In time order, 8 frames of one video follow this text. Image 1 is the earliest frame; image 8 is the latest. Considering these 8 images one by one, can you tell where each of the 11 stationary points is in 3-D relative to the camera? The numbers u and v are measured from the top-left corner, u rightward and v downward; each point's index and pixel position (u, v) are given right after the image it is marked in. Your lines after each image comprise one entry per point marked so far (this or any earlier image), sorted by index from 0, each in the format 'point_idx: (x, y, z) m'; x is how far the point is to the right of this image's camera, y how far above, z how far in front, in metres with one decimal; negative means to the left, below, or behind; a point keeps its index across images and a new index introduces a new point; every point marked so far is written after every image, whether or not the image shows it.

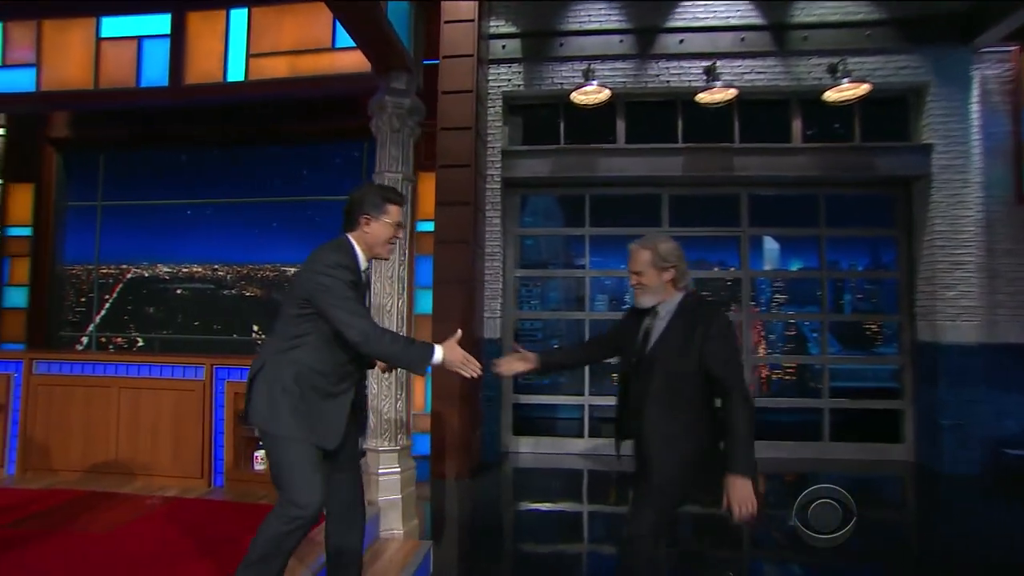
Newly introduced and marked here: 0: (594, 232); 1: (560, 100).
0: (+0.9, +0.6, +5.3) m
1: (+0.5, +1.8, +4.9) m
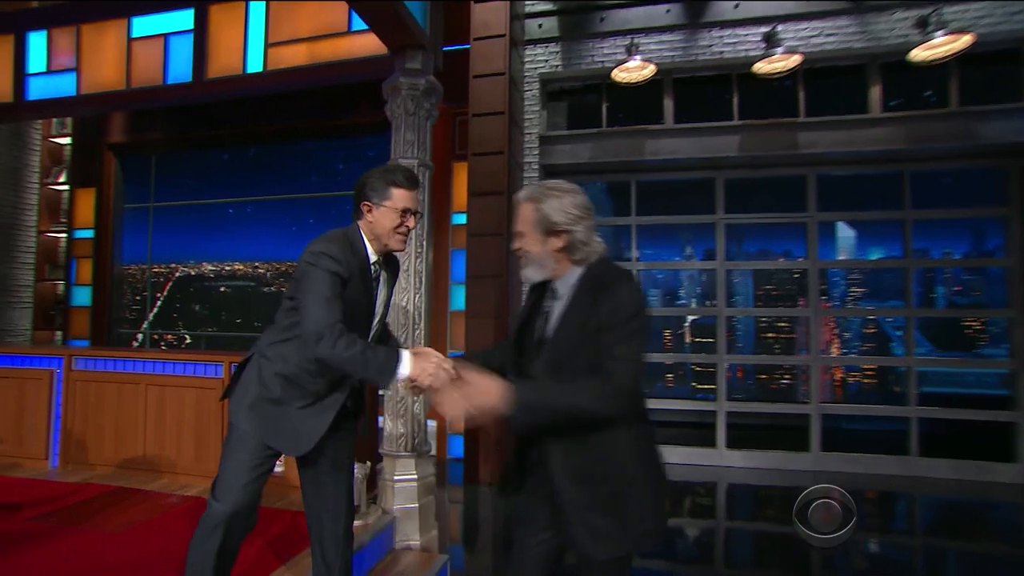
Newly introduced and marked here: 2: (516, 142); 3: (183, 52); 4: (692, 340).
0: (+1.2, +0.6, +4.9) m
1: (+0.8, +1.9, +4.6) m
2: (0.0, +1.2, +4.3) m
3: (-2.2, +1.5, +3.4) m
4: (+1.6, -0.5, +4.8) m
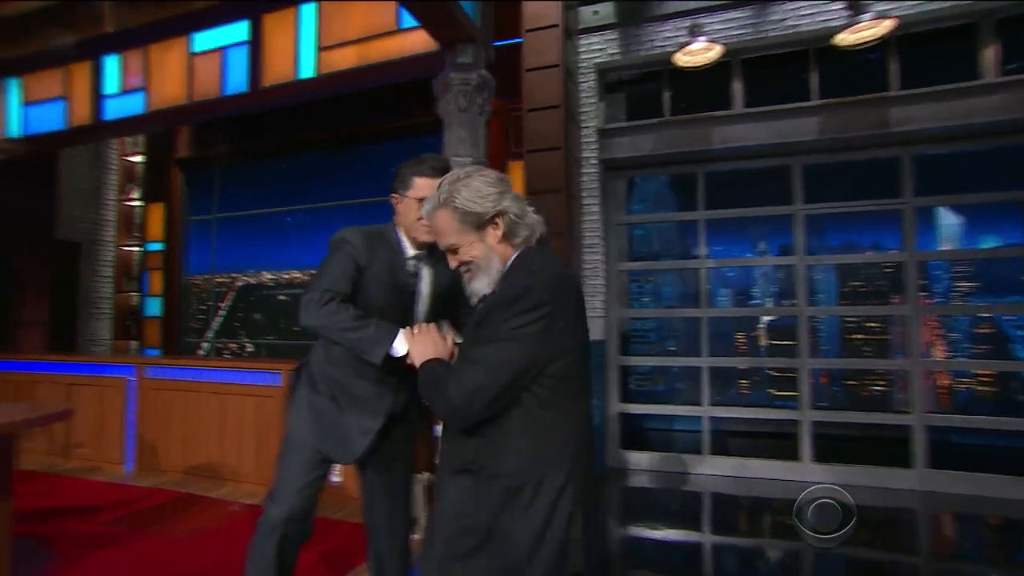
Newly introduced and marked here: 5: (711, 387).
0: (+1.8, +0.6, +4.5) m
1: (+1.3, +1.9, +4.3) m
2: (+0.5, +1.2, +4.1) m
3: (-1.8, +1.5, +3.4) m
4: (+2.2, -0.5, +4.4) m
5: (+1.8, -0.9, +4.5) m
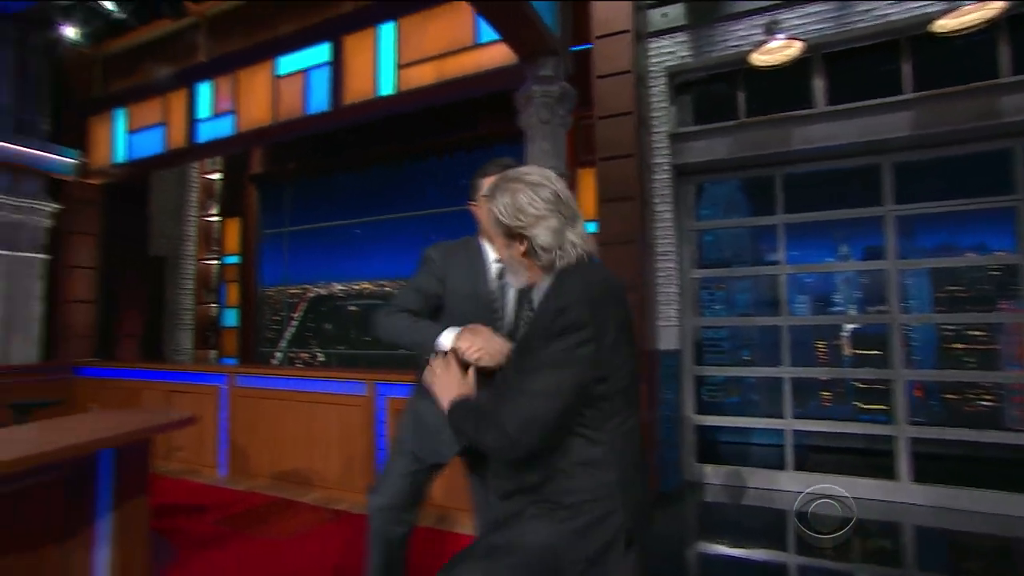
0: (+2.3, +0.6, +4.3) m
1: (+1.8, +1.8, +4.1) m
2: (+1.0, +1.1, +4.0) m
3: (-1.3, +1.4, +3.5) m
4: (+2.7, -0.5, +4.2) m
5: (+2.4, -0.9, +4.3) m
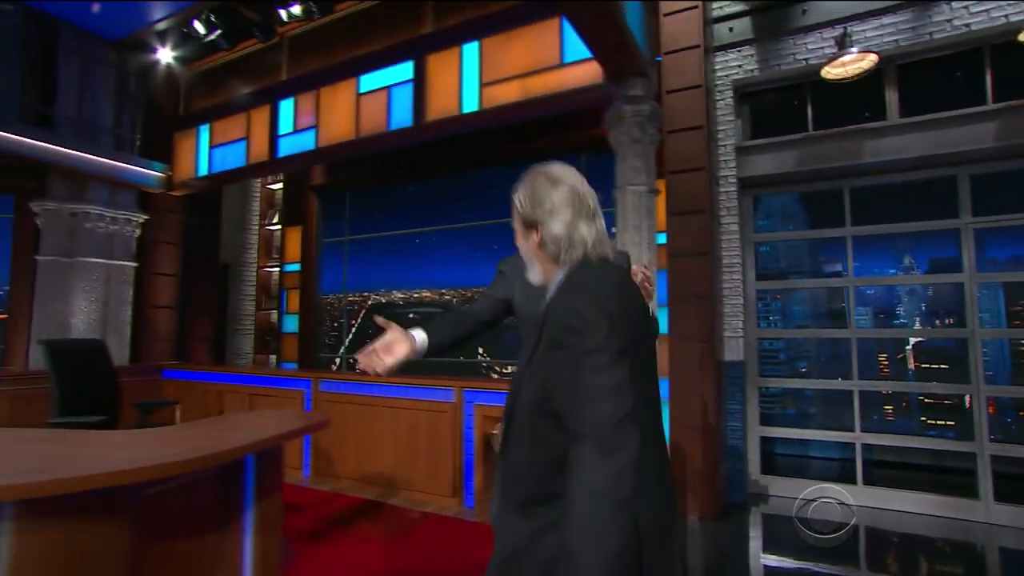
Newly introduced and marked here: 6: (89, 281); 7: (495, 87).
0: (+2.9, +0.5, +4.3) m
1: (+2.4, +1.7, +4.1) m
2: (+1.6, +1.0, +4.0) m
3: (-0.8, +1.3, +3.7) m
4: (+3.3, -0.6, +4.1) m
5: (+2.9, -1.0, +4.2) m
6: (-3.6, +0.1, +4.4) m
7: (-0.1, +1.3, +3.3) m
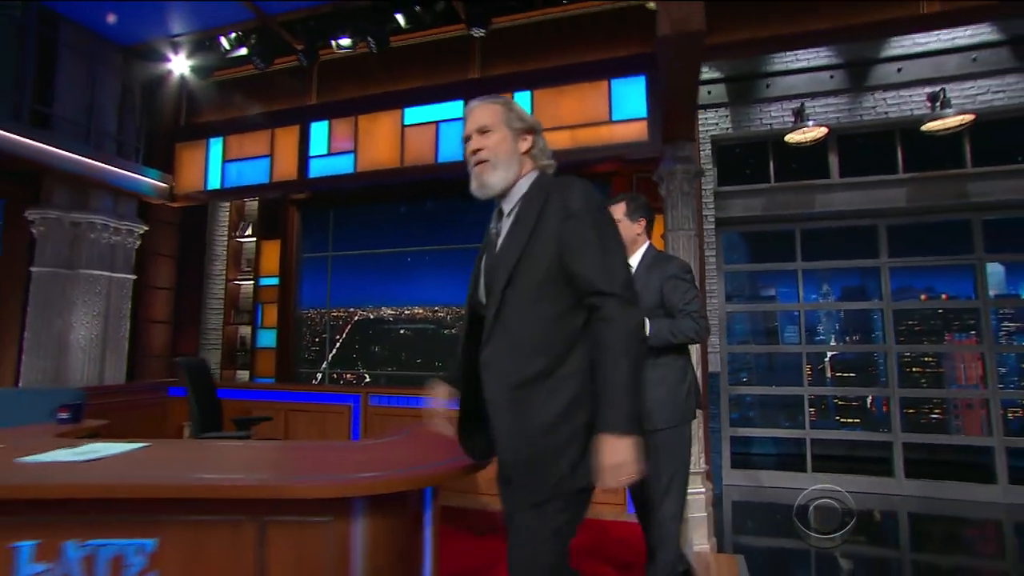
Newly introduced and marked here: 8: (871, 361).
0: (+3.0, +0.2, +5.3) m
1: (+2.5, +1.5, +5.1) m
2: (+1.8, +0.8, +4.8) m
3: (-0.5, +1.2, +4.0) m
4: (+3.4, -0.9, +5.2) m
5: (+3.0, -1.3, +5.2) m
6: (-3.4, 0.0, +4.1) m
7: (+0.3, +1.1, +3.8) m
8: (+3.5, -0.7, +5.1) m
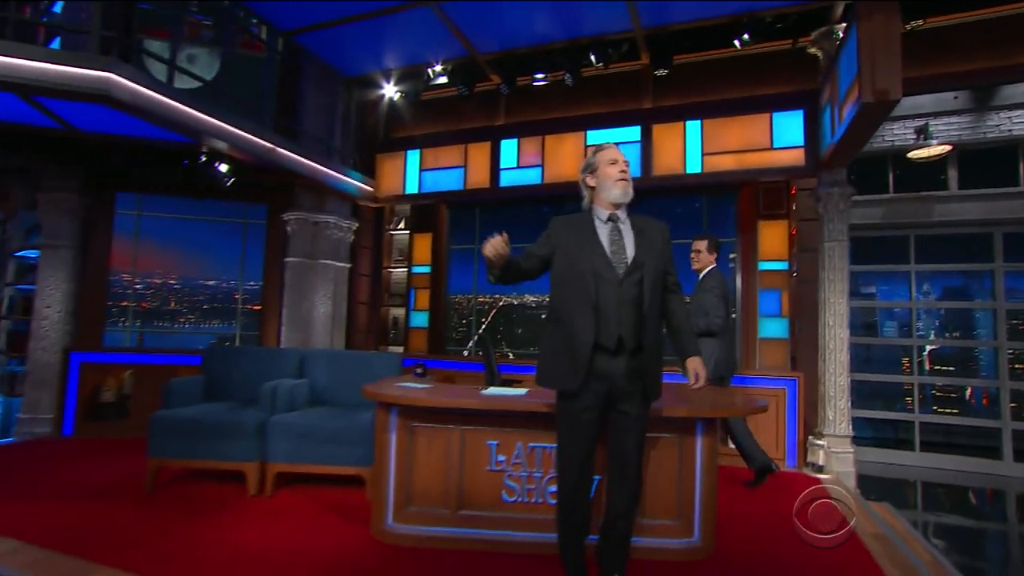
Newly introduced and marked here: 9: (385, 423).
0: (+4.6, +0.2, +5.8) m
1: (+4.2, +1.5, +5.6) m
2: (+3.4, +0.9, +5.4) m
3: (+1.1, +1.2, +4.8) m
4: (+5.0, -0.9, +5.7) m
5: (+4.6, -1.3, +5.8) m
6: (-1.9, +0.1, +5.2) m
7: (+1.8, +1.2, +4.5) m
8: (+5.1, -0.8, +5.6) m
9: (-0.6, -0.7, +2.5) m
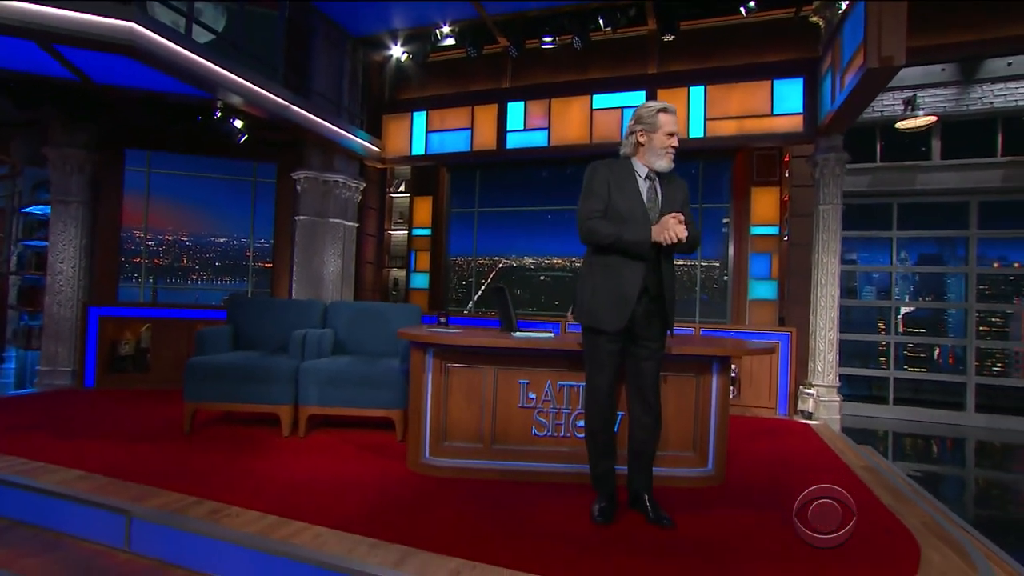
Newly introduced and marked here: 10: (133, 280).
0: (+4.7, +0.6, +6.1) m
1: (+4.2, +1.9, +5.8) m
2: (+3.4, +1.3, +5.7) m
3: (+1.2, +1.6, +4.9) m
4: (+5.0, -0.5, +6.1) m
5: (+4.6, -0.9, +6.2) m
6: (-1.8, +0.5, +5.3) m
7: (+1.9, +1.5, +4.7) m
8: (+5.1, -0.3, +6.1) m
9: (-0.5, -0.4, +2.7) m
10: (-3.6, +0.1, +4.9) m
